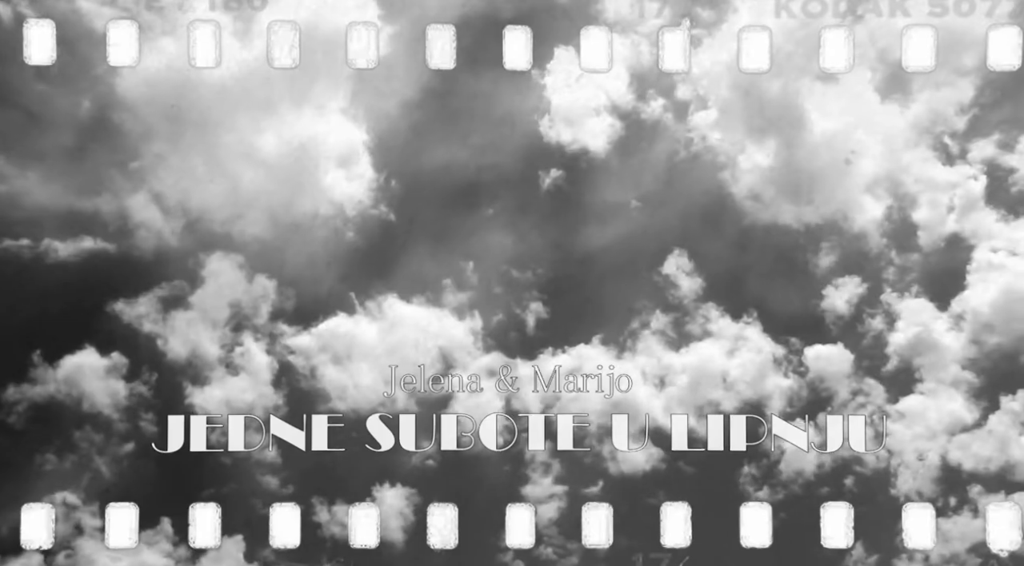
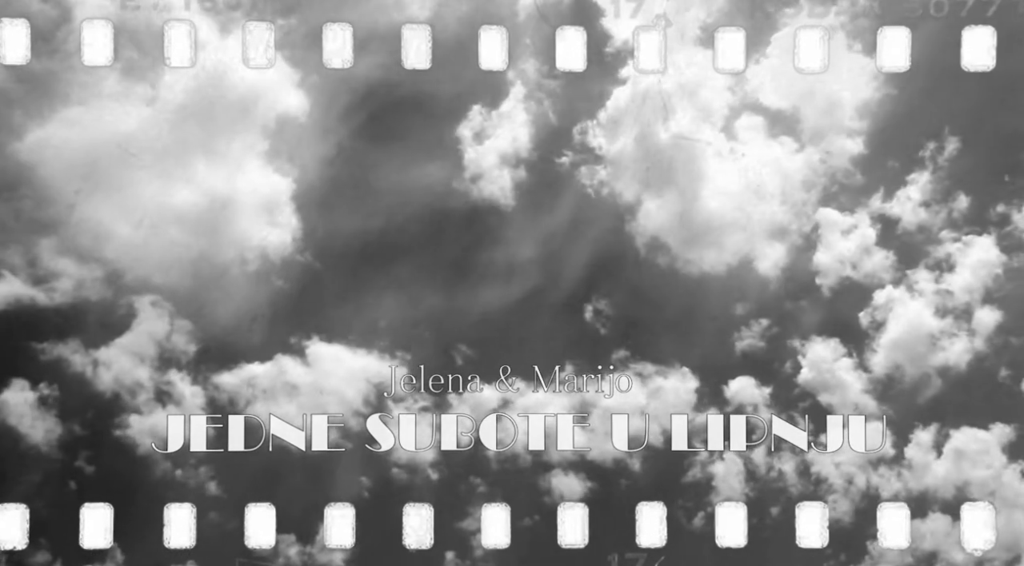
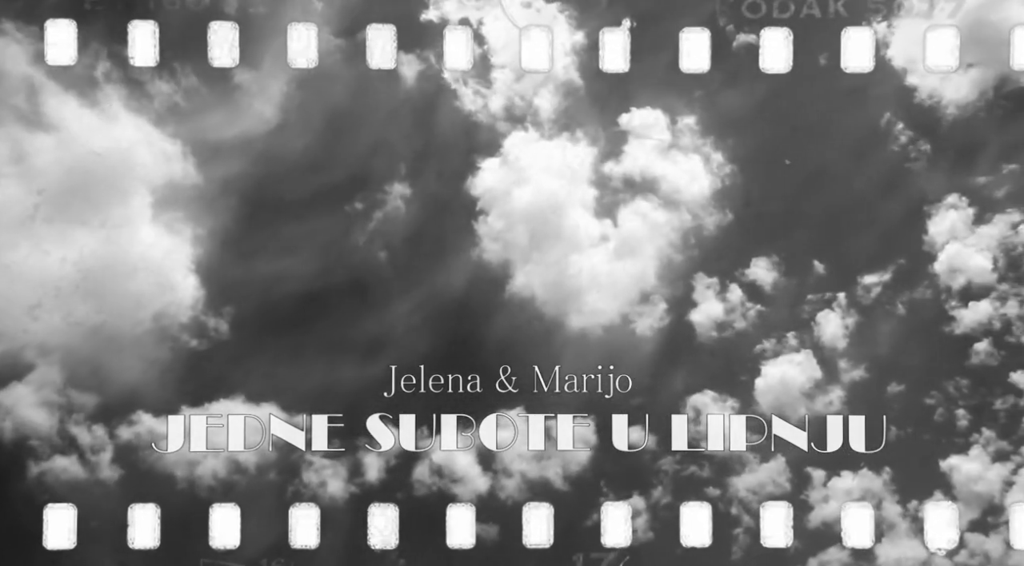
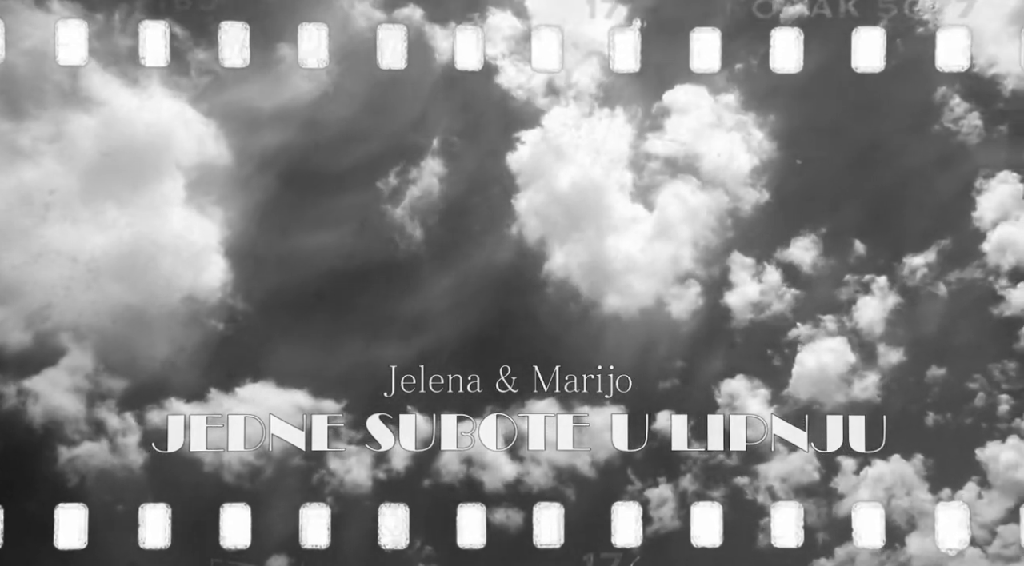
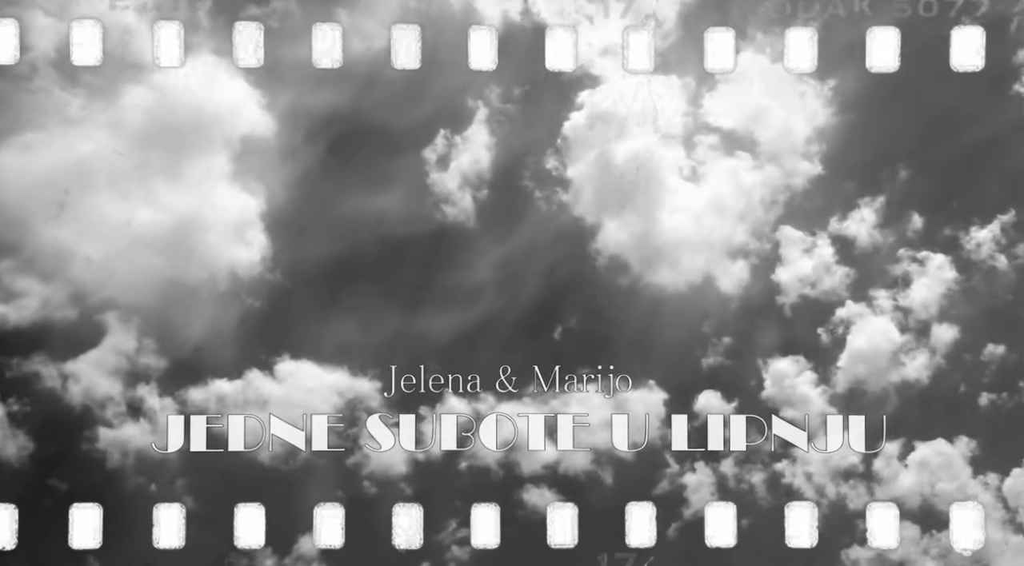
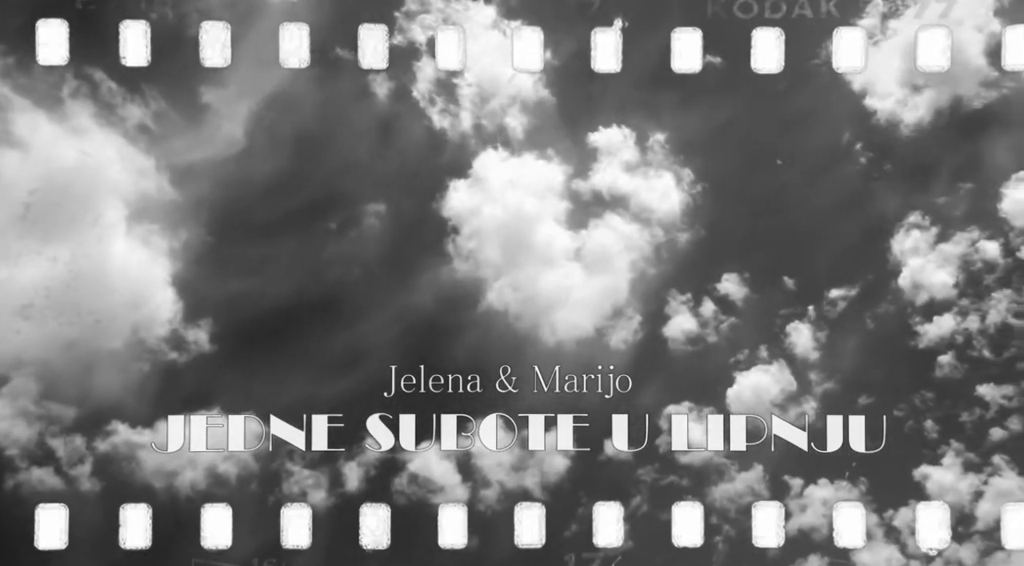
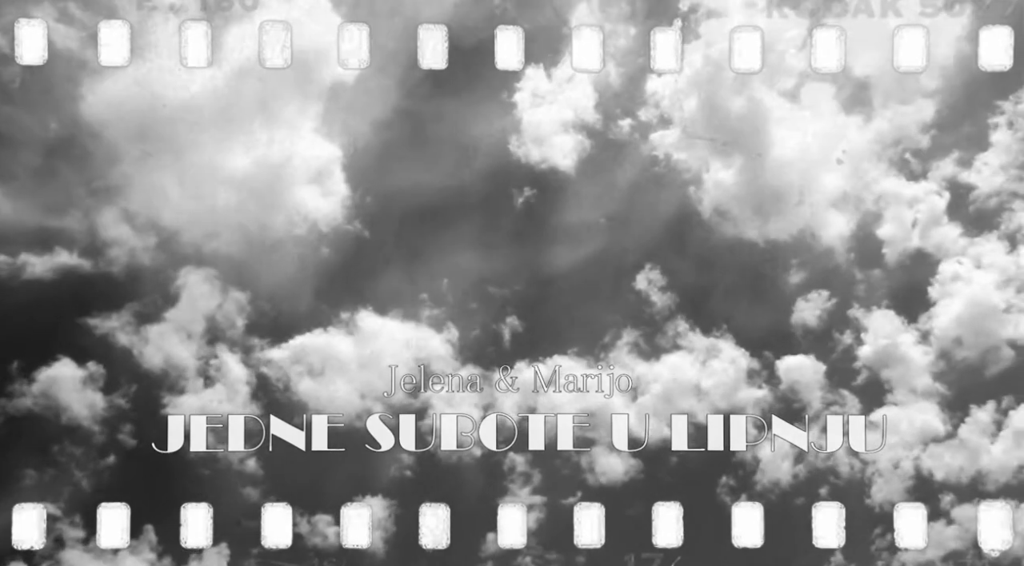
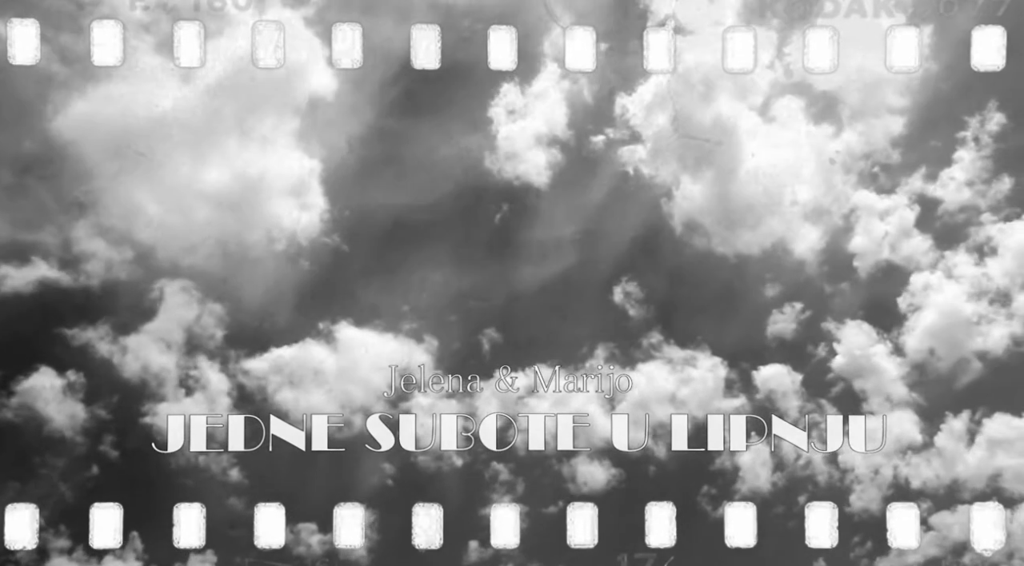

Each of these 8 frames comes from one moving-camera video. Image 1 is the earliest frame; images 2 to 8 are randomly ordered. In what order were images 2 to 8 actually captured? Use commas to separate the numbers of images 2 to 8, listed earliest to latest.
7, 8, 2, 5, 4, 3, 6
